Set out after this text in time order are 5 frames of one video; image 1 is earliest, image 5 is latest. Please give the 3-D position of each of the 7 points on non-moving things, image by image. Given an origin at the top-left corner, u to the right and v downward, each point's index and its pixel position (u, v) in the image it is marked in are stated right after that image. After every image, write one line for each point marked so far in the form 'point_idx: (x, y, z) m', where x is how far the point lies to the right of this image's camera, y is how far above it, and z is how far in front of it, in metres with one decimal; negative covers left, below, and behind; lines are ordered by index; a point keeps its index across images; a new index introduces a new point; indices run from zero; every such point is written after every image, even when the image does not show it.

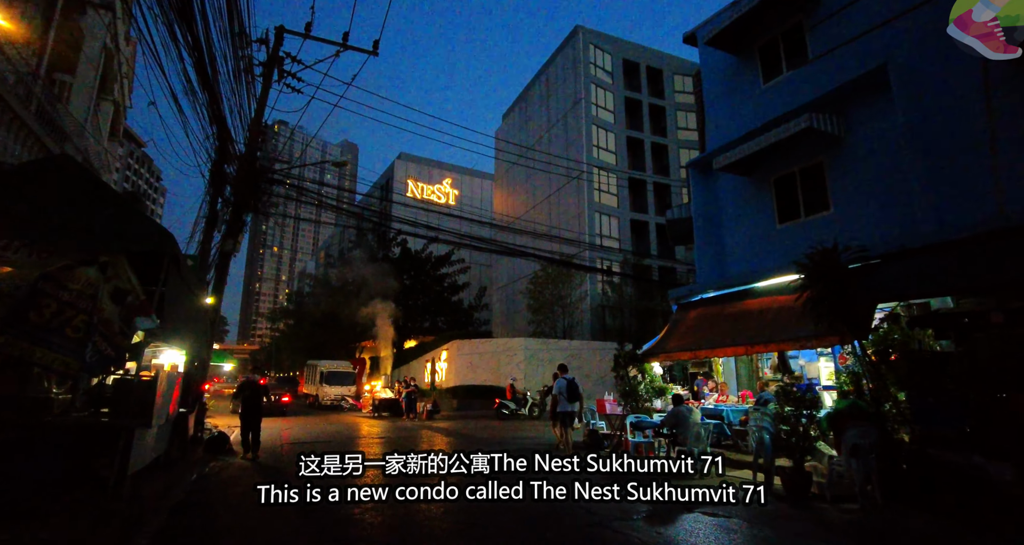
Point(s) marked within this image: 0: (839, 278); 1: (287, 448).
0: (+4.6, -0.1, +7.6) m
1: (-5.1, -4.0, +12.3) m
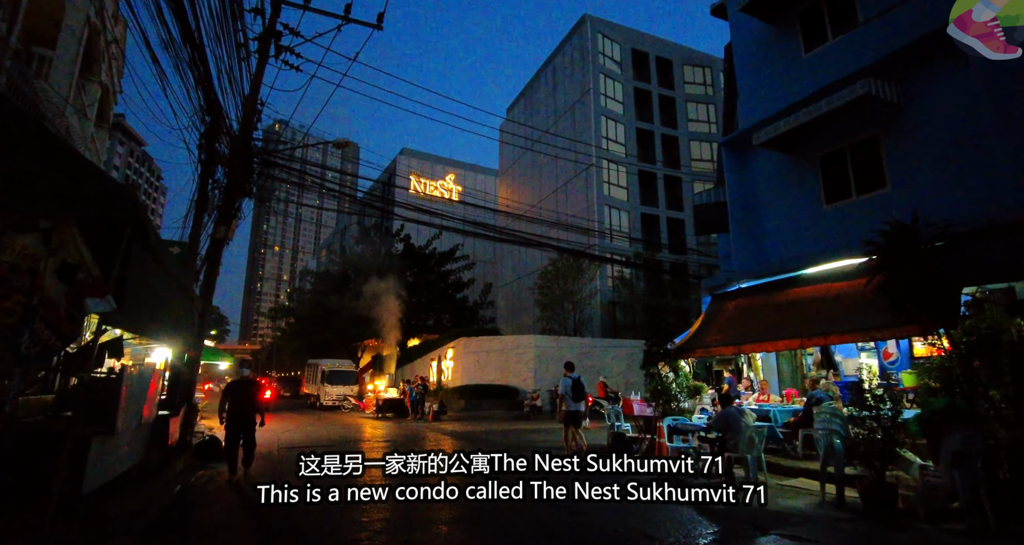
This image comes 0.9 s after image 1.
0: (+4.9, +0.2, +6.5) m
1: (-4.8, -3.8, +11.3) m
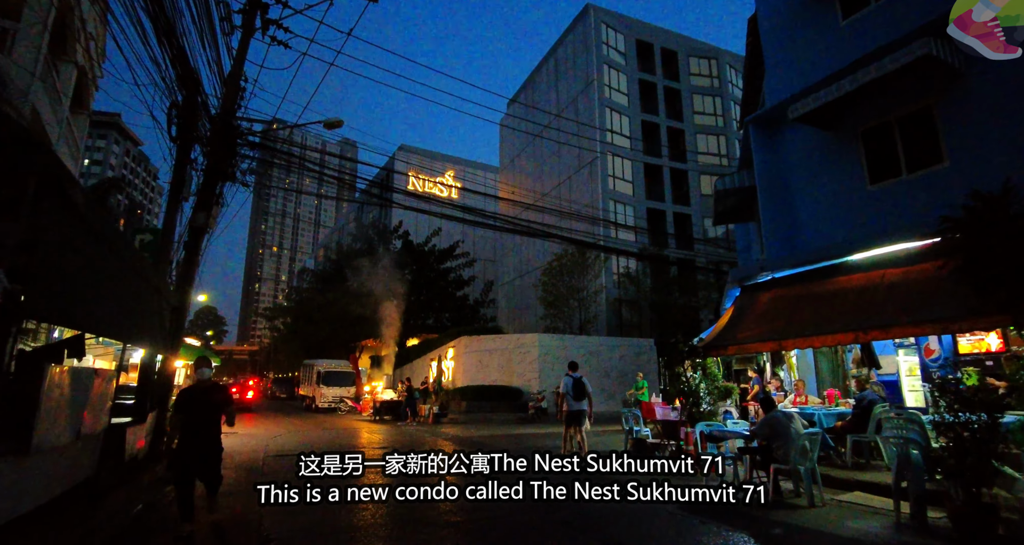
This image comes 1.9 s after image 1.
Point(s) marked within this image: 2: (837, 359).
0: (+5.1, +0.4, +5.5) m
1: (-4.6, -3.6, +10.3) m
2: (+6.5, -1.8, +10.9) m
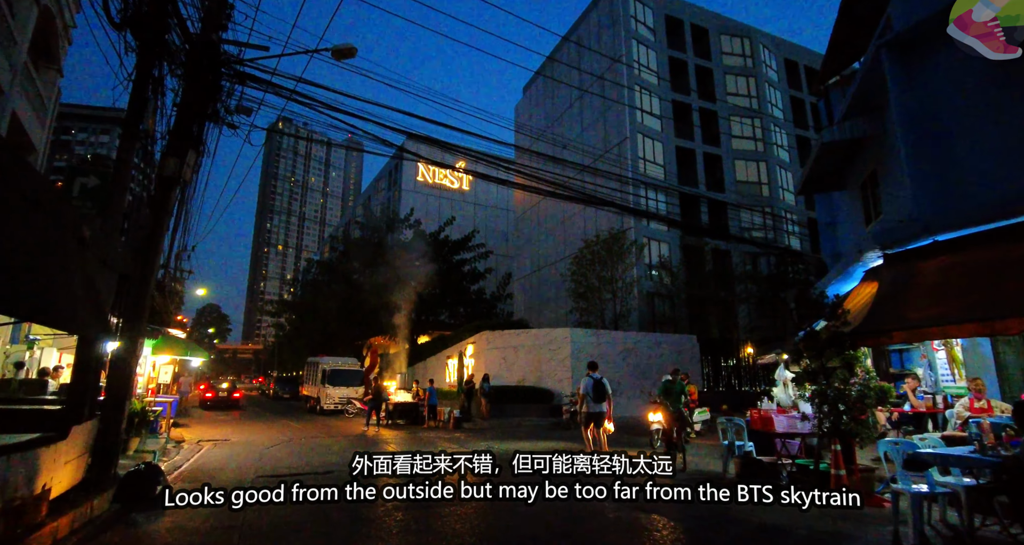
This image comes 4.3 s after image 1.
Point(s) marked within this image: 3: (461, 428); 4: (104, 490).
0: (+6.0, +0.9, +3.1) m
1: (-3.7, -3.1, +7.9) m
2: (+7.5, -1.3, +8.5) m
3: (-1.6, -4.9, +16.8) m
4: (-4.6, -2.4, +6.2) m
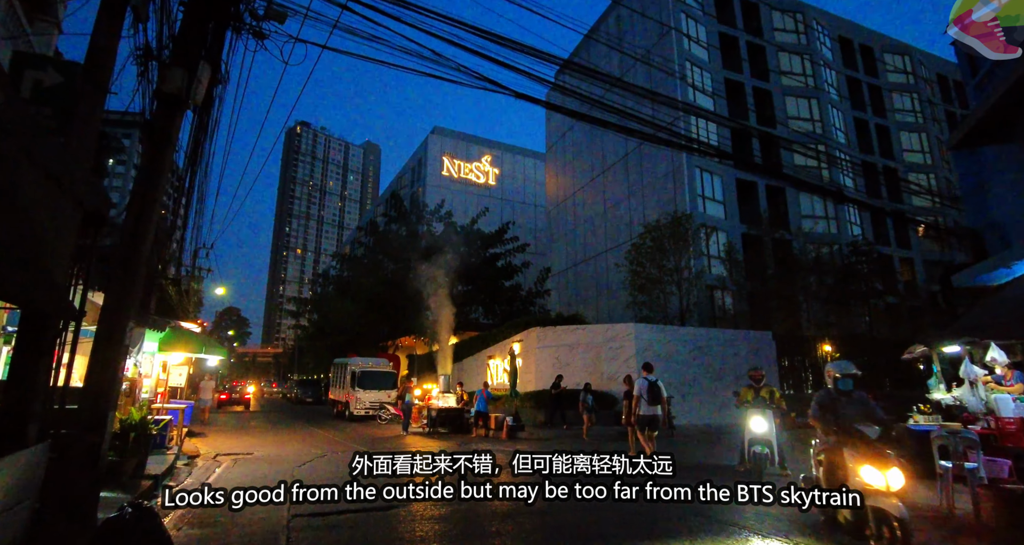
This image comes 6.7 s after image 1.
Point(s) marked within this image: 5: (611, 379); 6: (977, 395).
0: (+7.3, +1.4, +0.6) m
1: (-2.2, -2.7, +5.7) m
2: (+8.9, -0.8, +5.9) m
3: (+0.1, -4.5, +14.5) m
4: (-3.3, -1.9, +4.0) m
5: (+3.1, -3.4, +17.1) m
6: (+6.9, -1.8, +8.1) m
